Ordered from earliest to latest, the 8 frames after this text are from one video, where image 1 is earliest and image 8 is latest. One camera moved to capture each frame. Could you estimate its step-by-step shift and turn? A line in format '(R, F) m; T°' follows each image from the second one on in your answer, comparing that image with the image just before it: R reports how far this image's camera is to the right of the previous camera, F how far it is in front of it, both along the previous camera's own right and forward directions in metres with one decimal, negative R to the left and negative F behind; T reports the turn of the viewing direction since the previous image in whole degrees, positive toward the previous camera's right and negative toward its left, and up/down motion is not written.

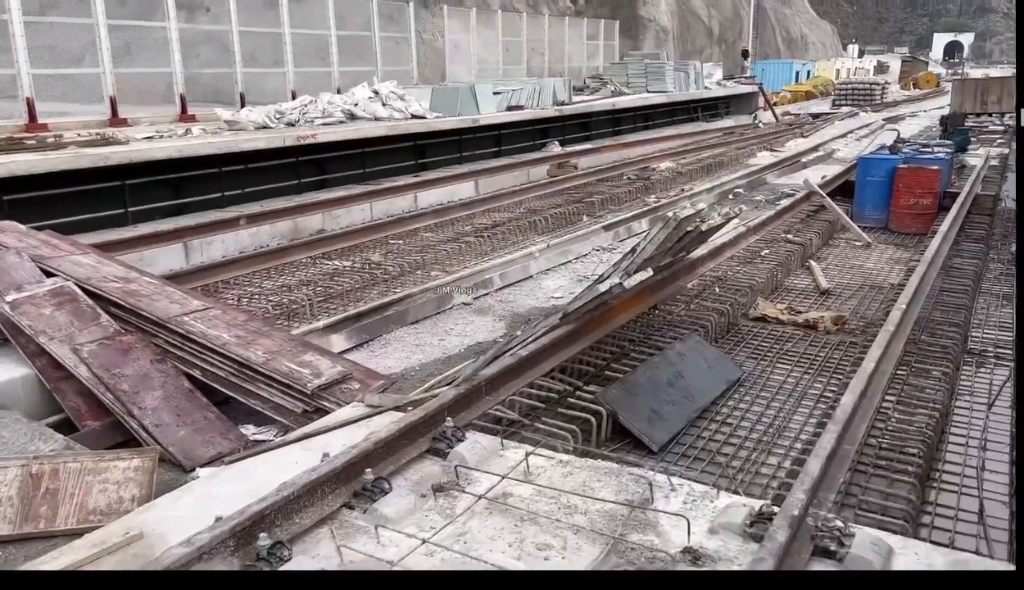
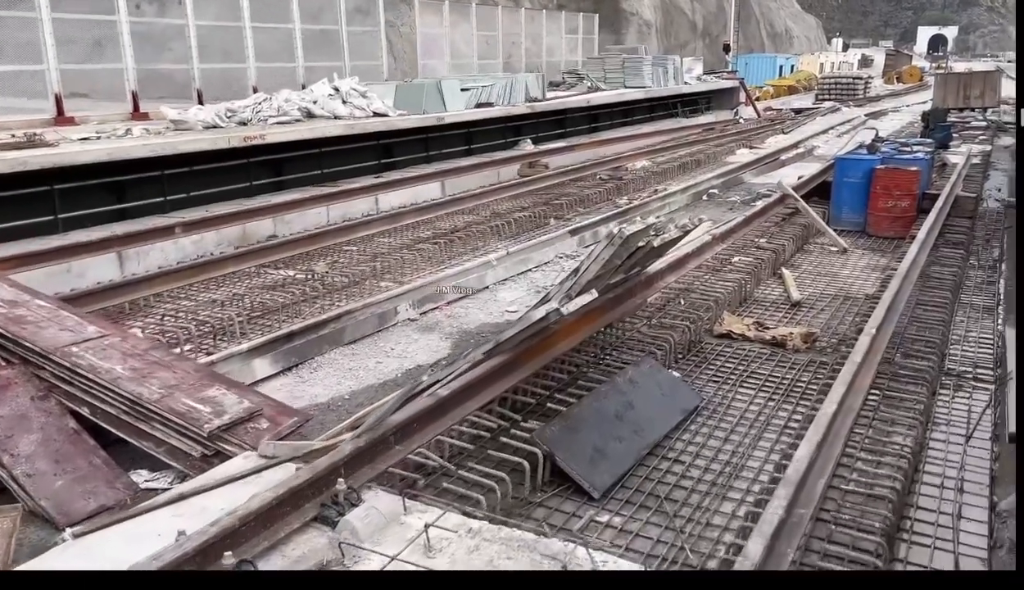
(+0.3, +0.4) m; +1°
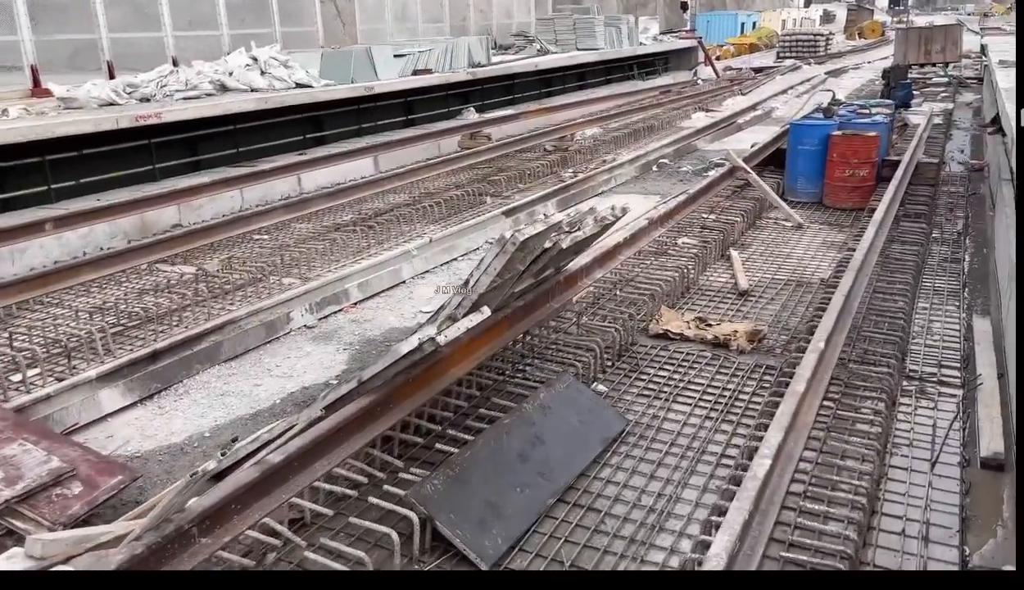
(+0.4, +0.6) m; +2°
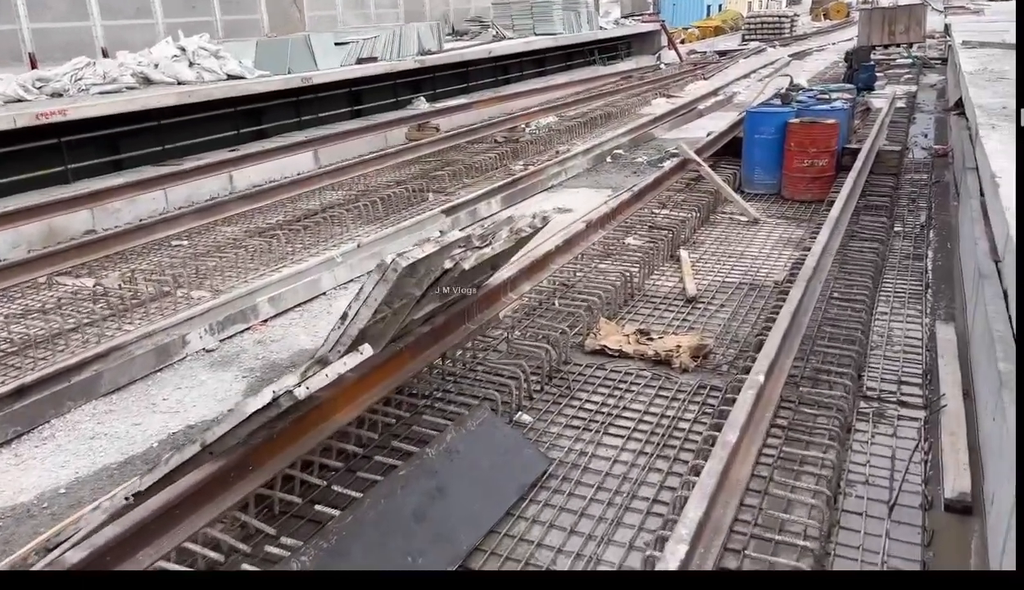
(+0.3, +0.4) m; +2°
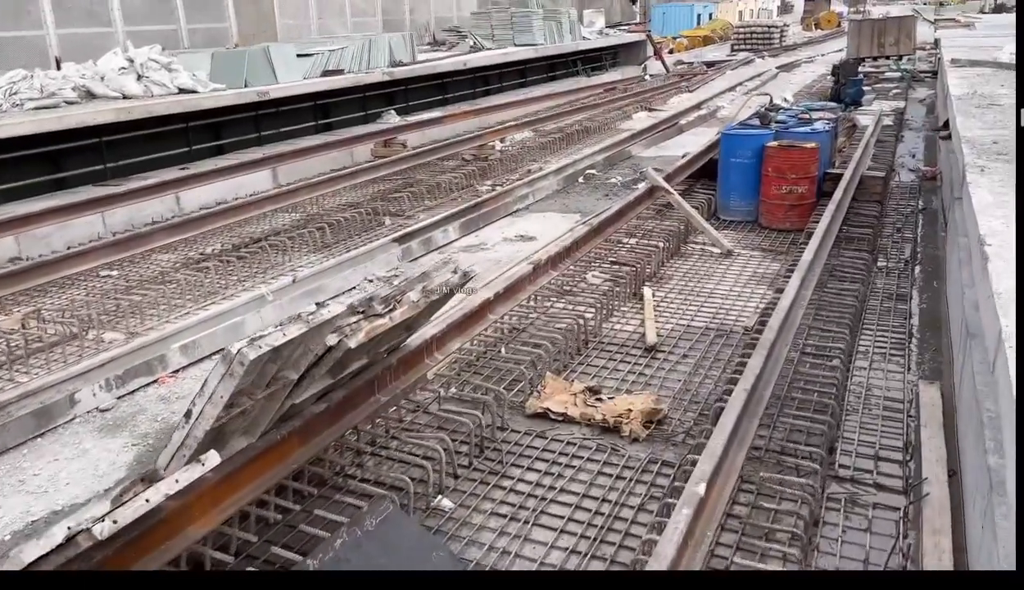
(+0.3, +0.5) m; 0°
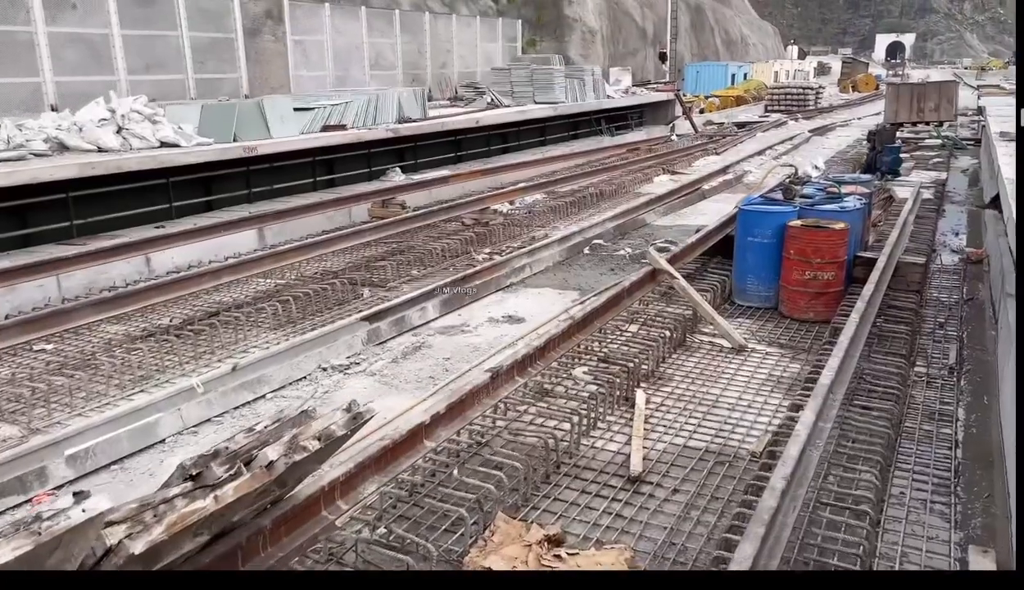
(+0.3, +0.7) m; -2°
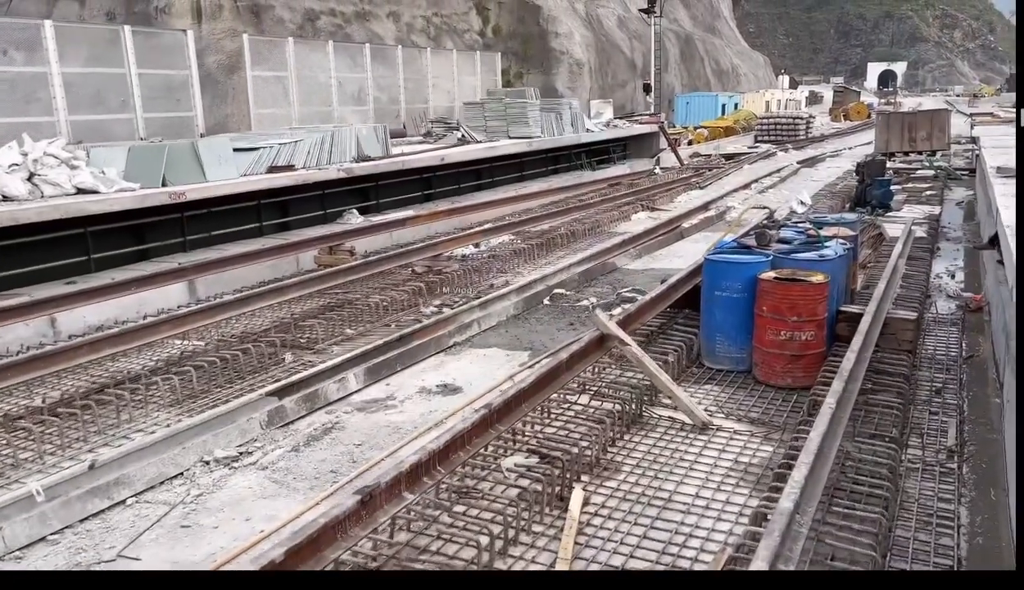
(+0.4, +0.7) m; 0°
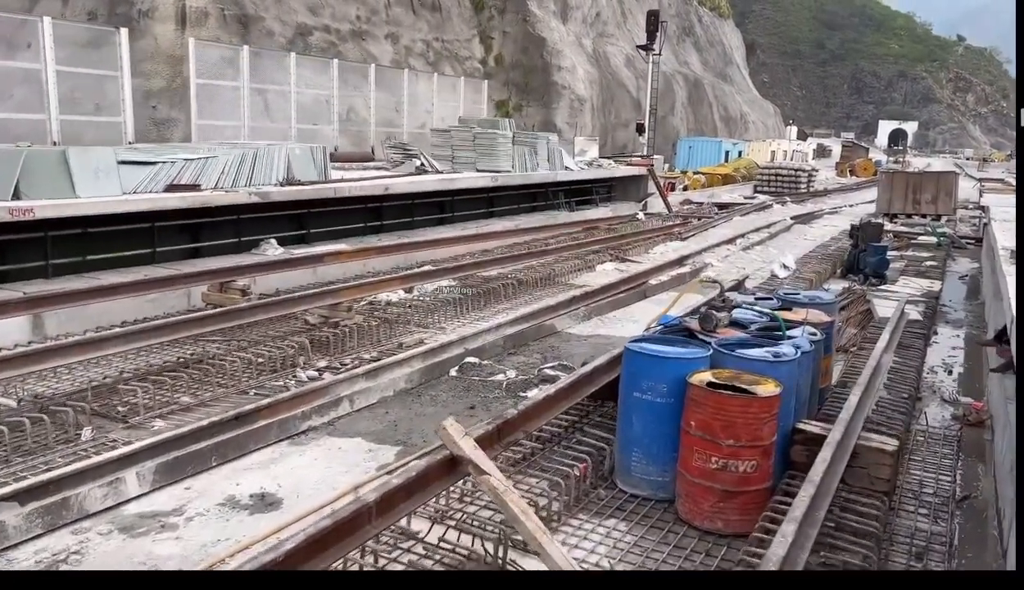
(+0.7, +1.3) m; 0°
